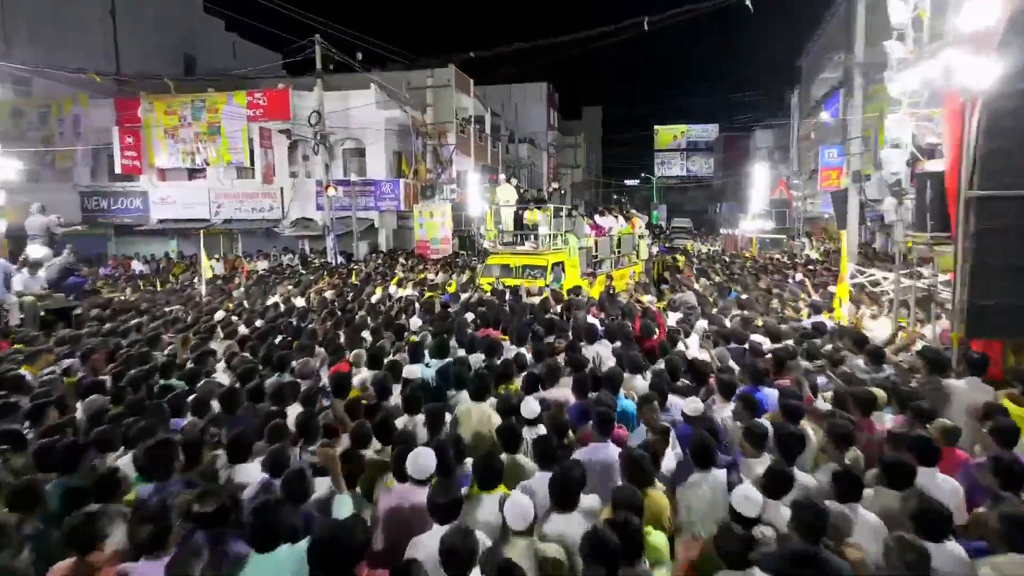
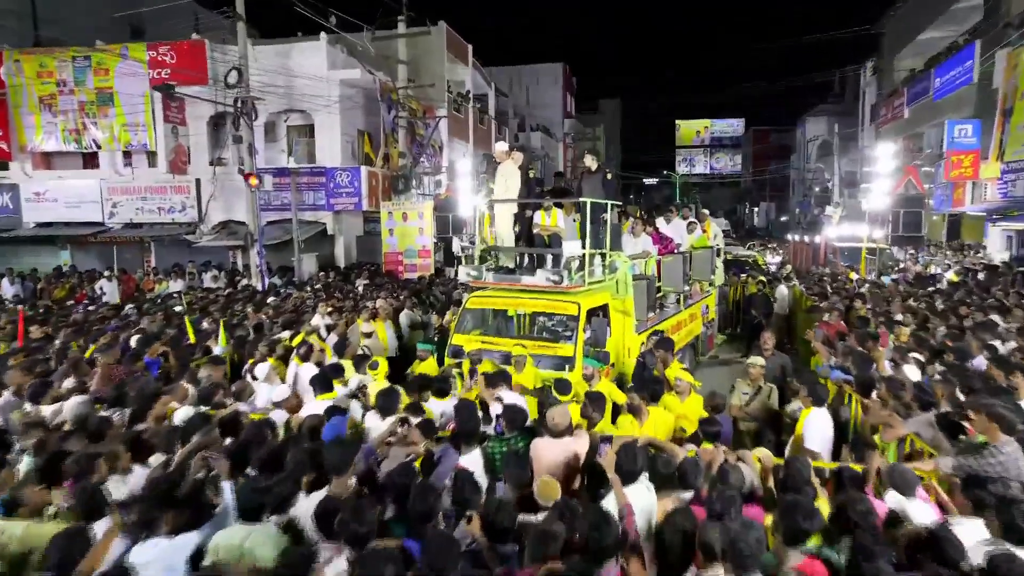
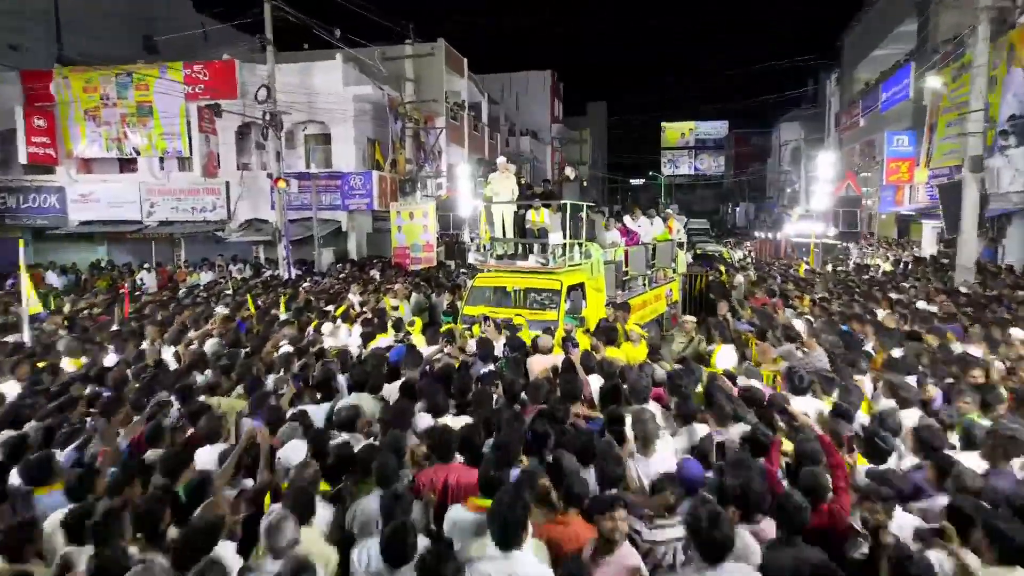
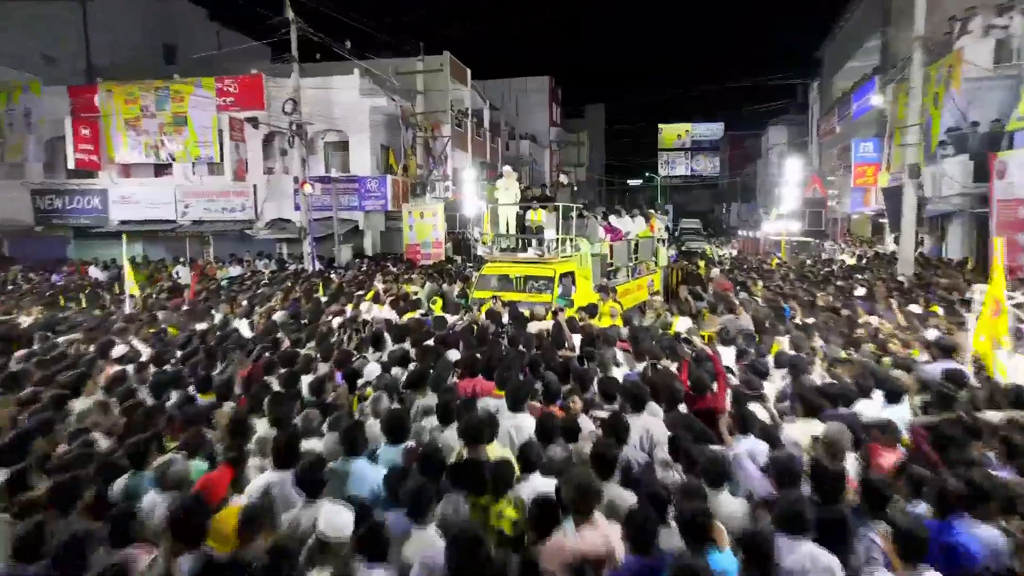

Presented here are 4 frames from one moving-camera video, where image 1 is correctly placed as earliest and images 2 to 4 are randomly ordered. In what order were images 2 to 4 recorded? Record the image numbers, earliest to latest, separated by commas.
4, 3, 2
